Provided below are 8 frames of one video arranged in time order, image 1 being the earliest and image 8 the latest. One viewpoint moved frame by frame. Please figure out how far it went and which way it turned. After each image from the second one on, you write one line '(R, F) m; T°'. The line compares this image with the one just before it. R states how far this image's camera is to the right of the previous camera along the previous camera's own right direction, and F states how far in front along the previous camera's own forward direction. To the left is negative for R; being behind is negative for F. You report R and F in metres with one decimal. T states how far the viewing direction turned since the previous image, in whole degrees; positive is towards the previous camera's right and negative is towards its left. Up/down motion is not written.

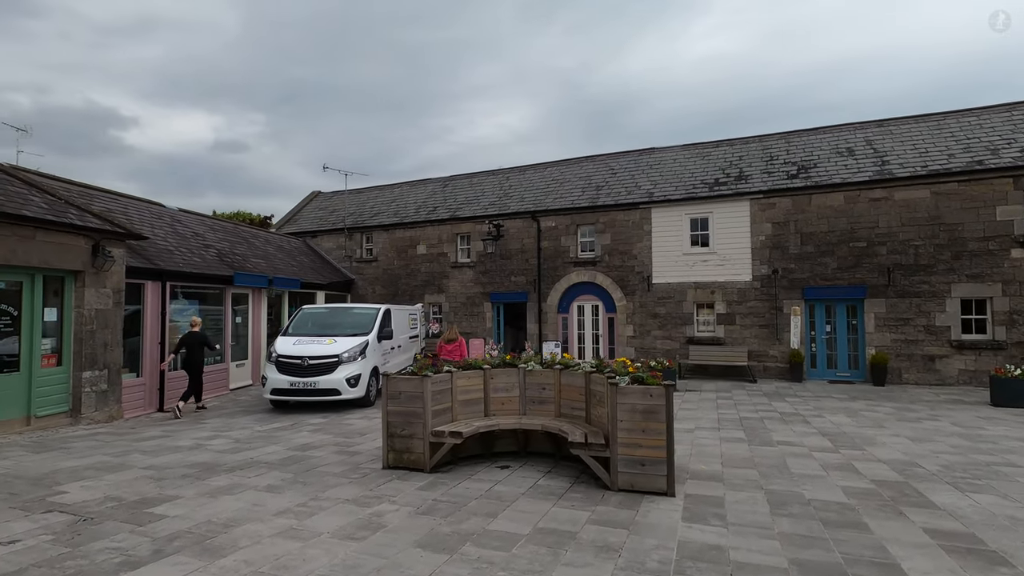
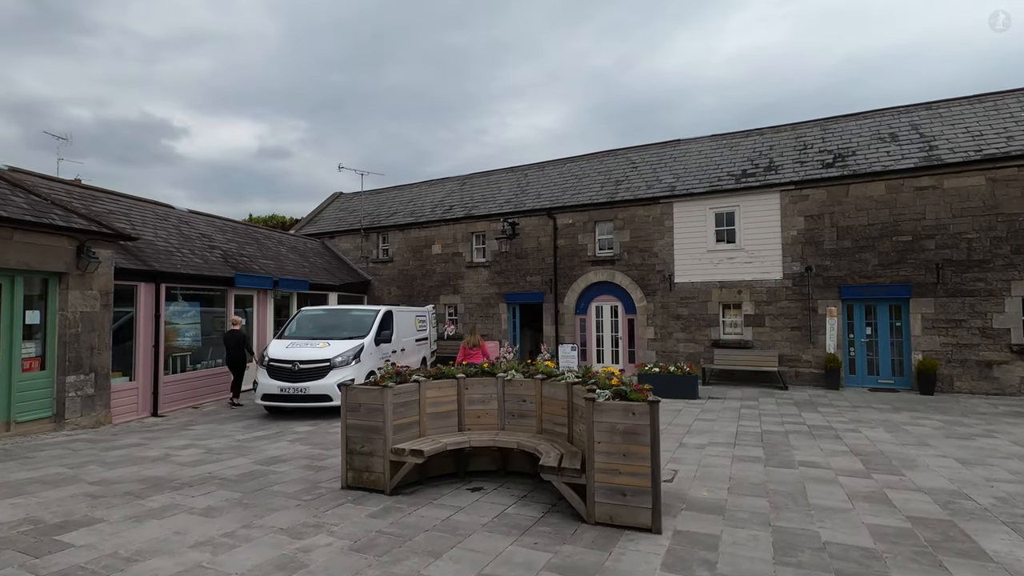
(+0.6, +0.7) m; -4°
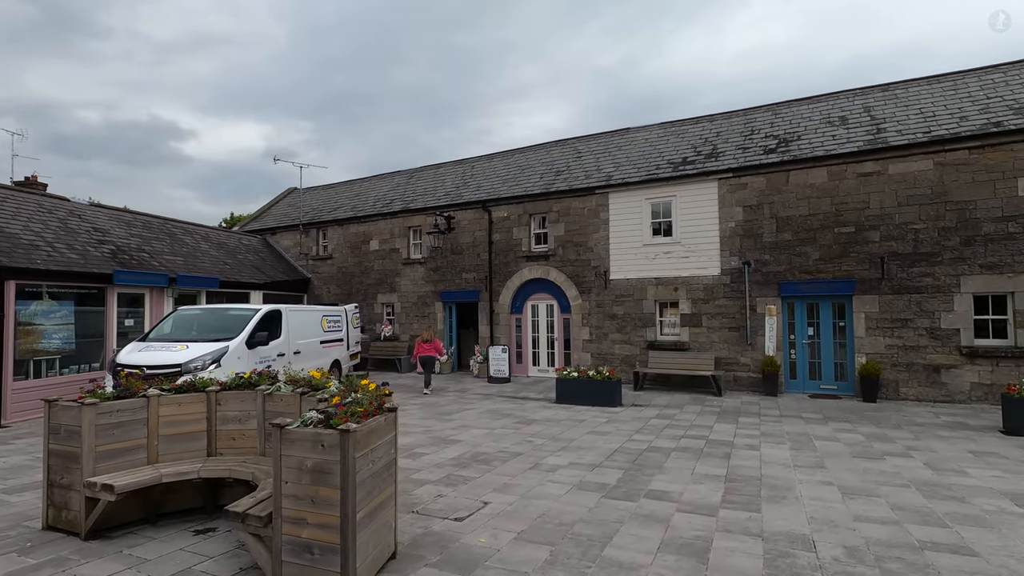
(+2.2, +1.1) m; -1°
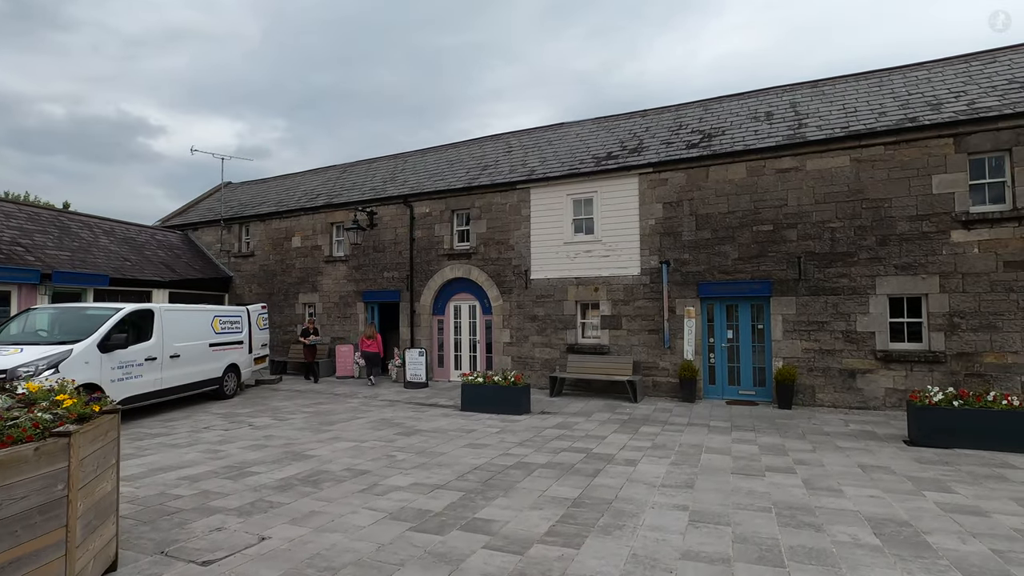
(+1.5, +0.7) m; +2°
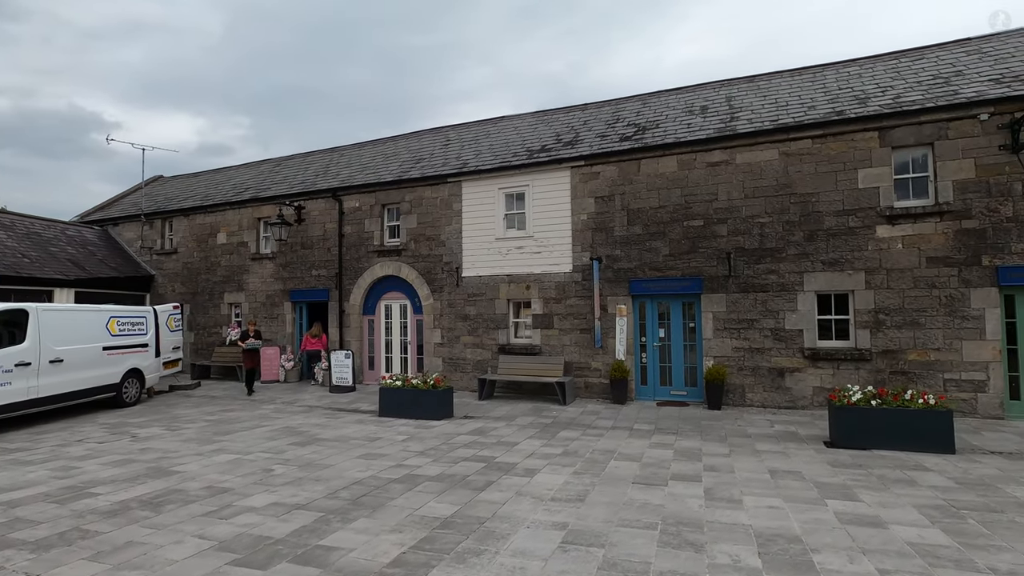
(+0.9, +0.5) m; +3°
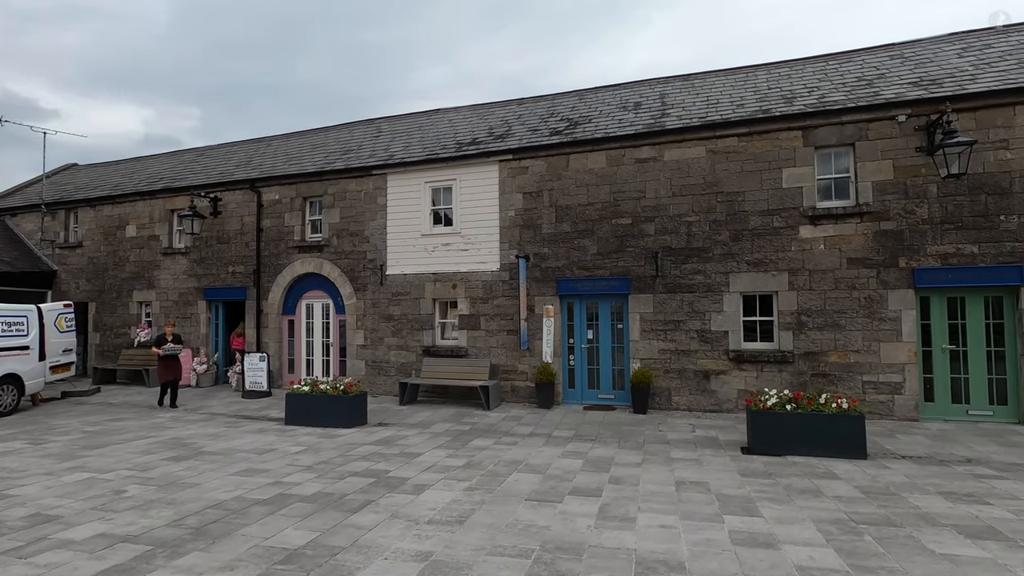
(+0.7, +0.5) m; +4°
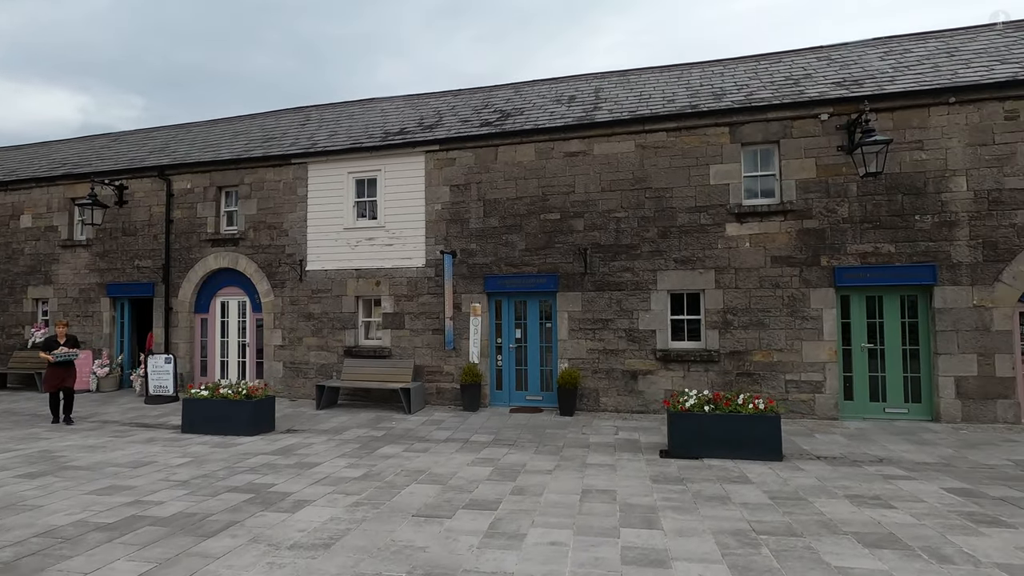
(+0.6, +0.4) m; +4°
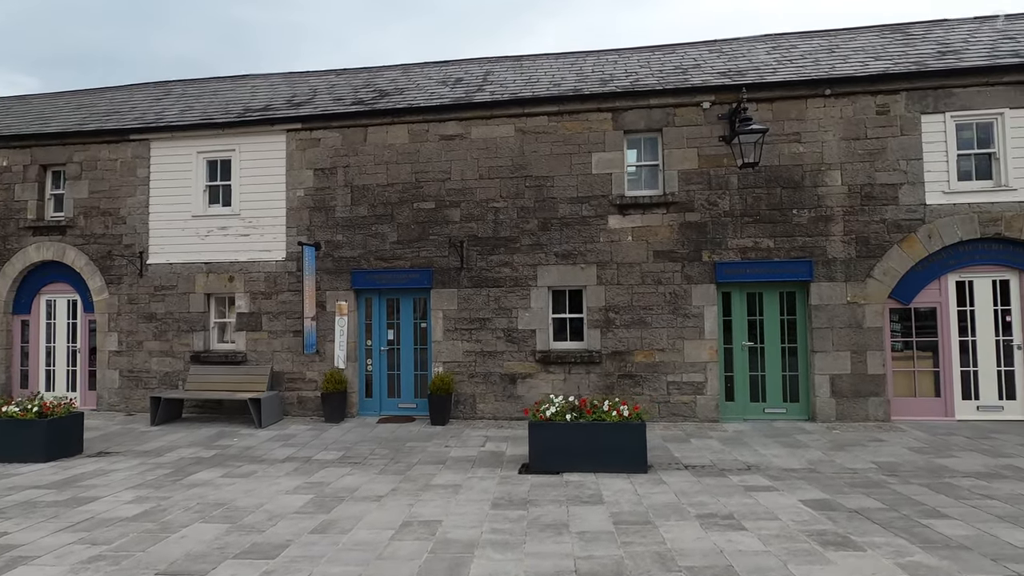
(+1.1, +0.8) m; +7°
